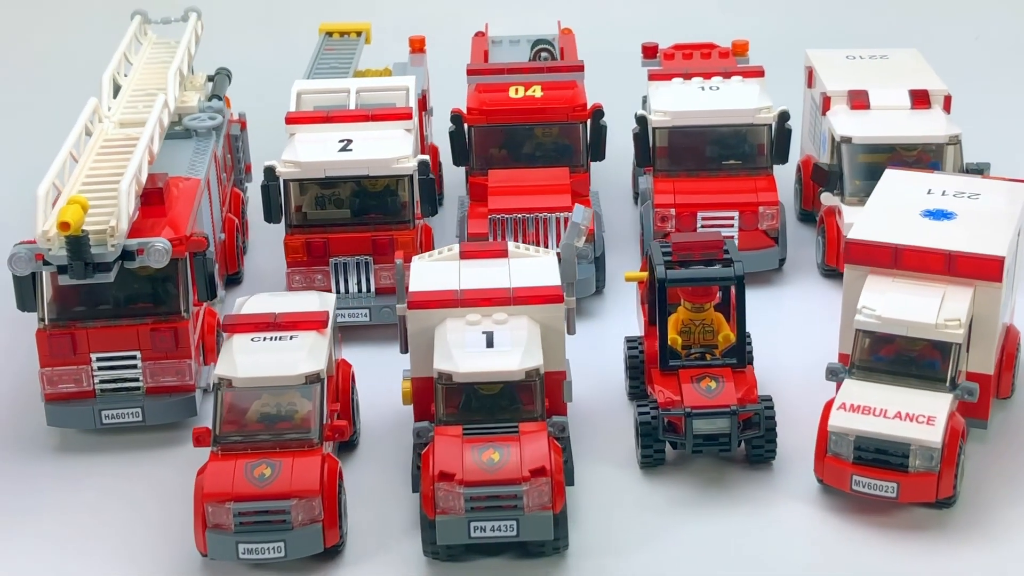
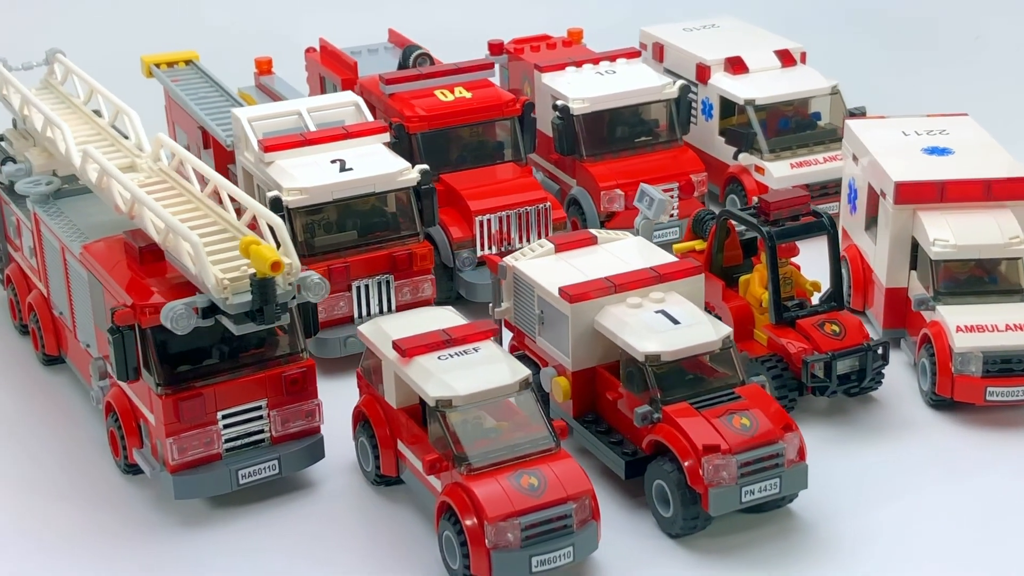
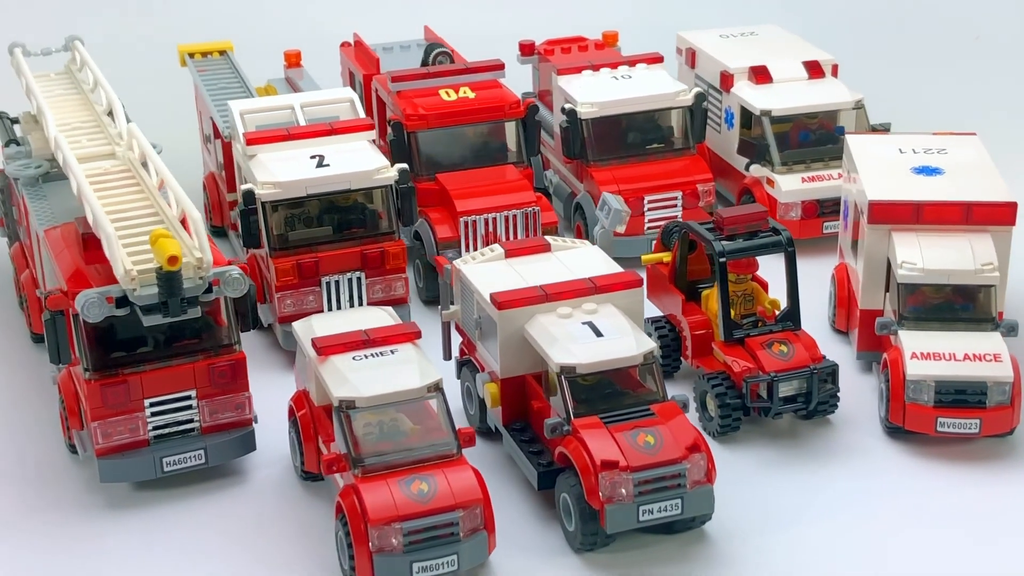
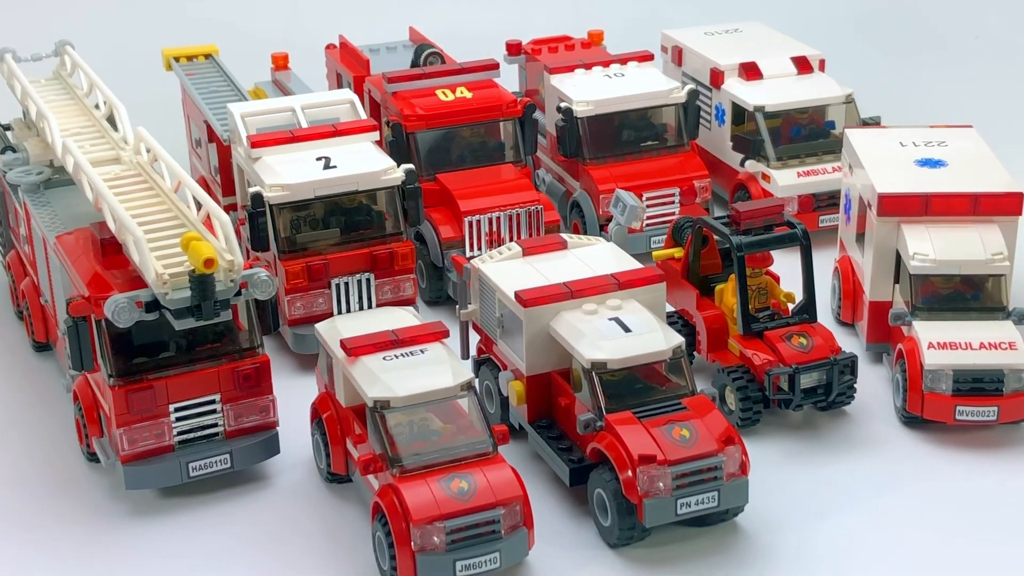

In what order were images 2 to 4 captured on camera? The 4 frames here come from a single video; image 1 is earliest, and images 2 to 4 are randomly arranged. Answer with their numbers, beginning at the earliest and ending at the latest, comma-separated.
3, 4, 2
